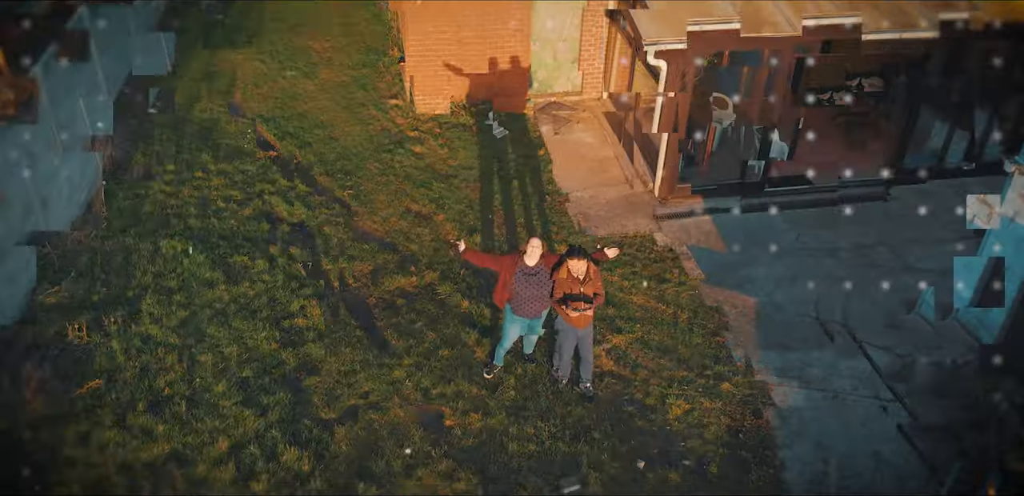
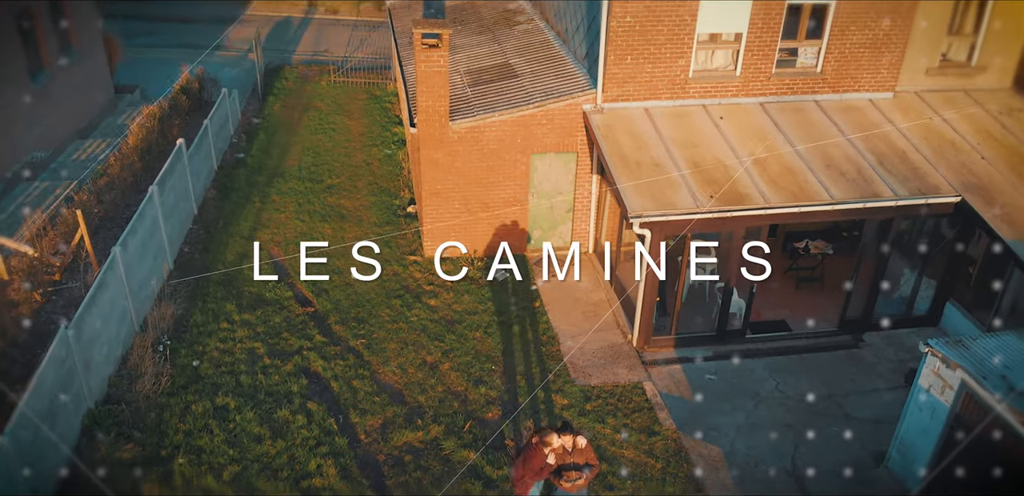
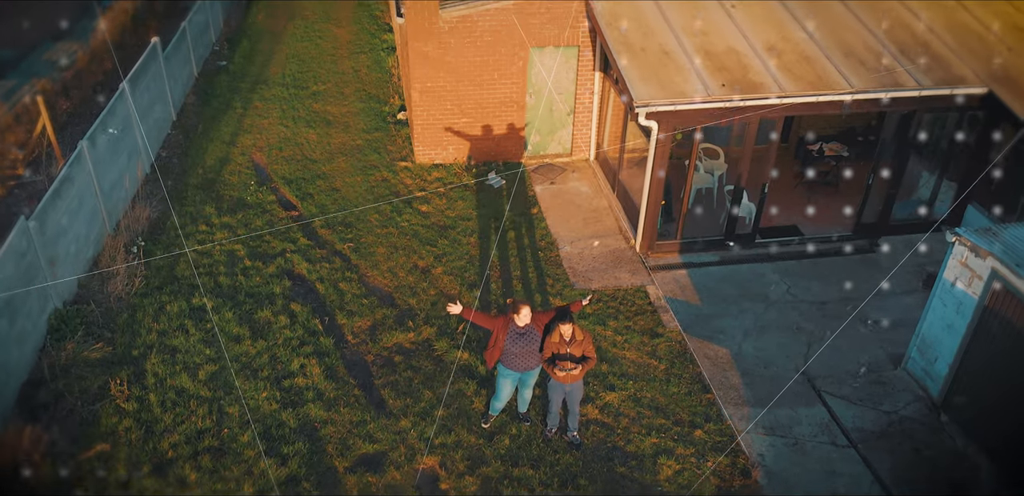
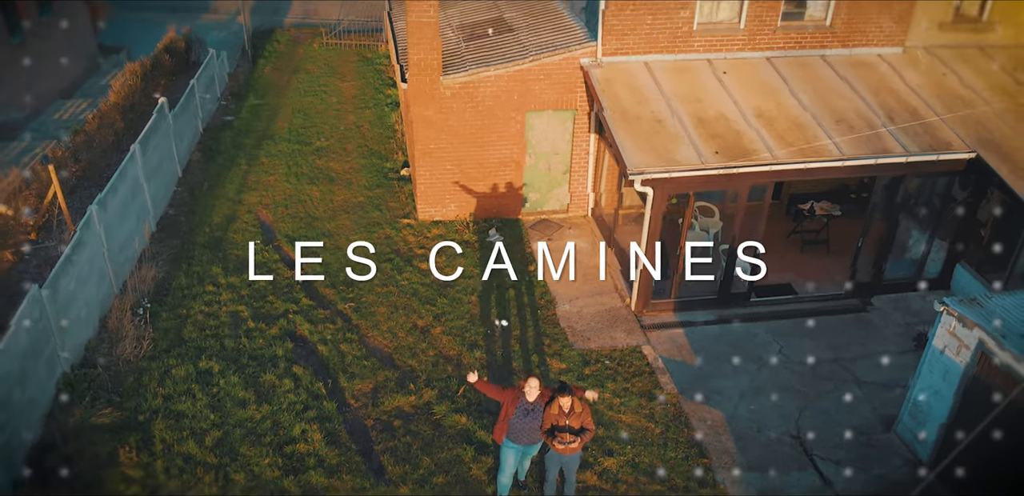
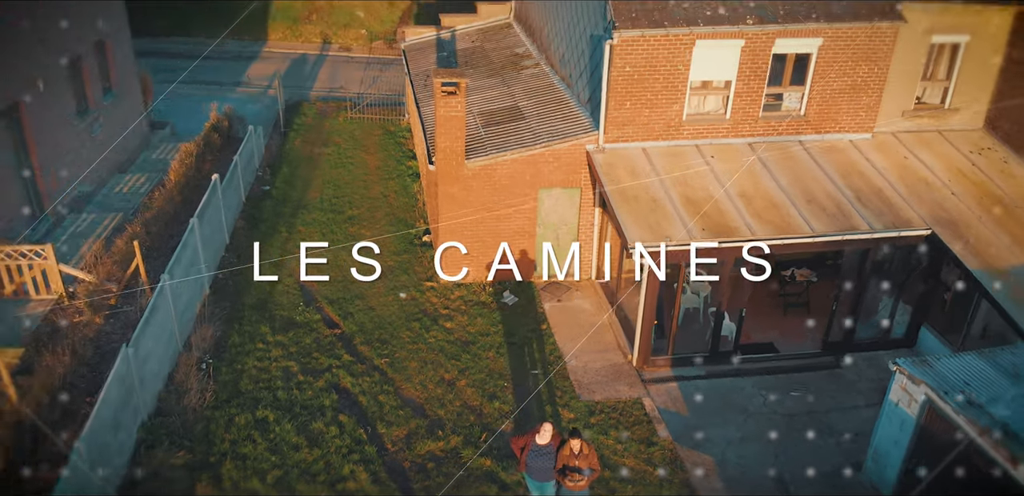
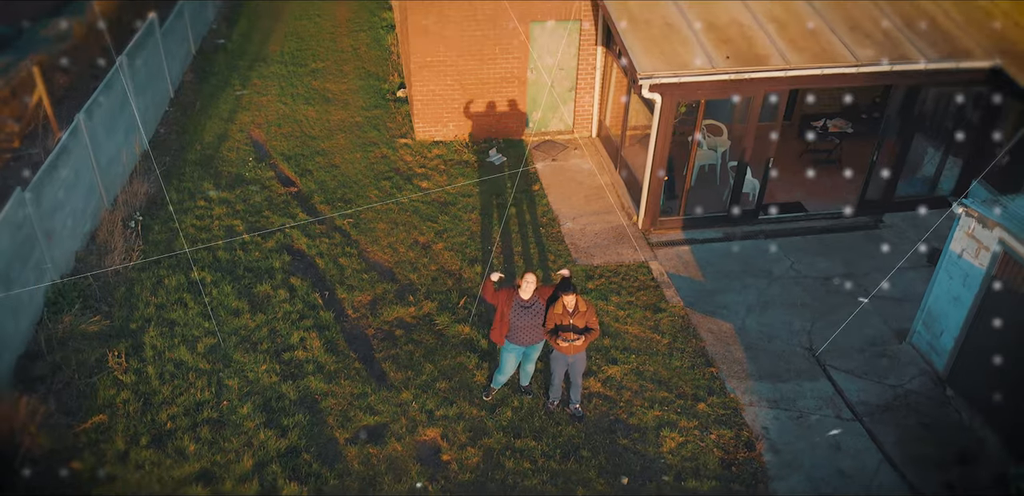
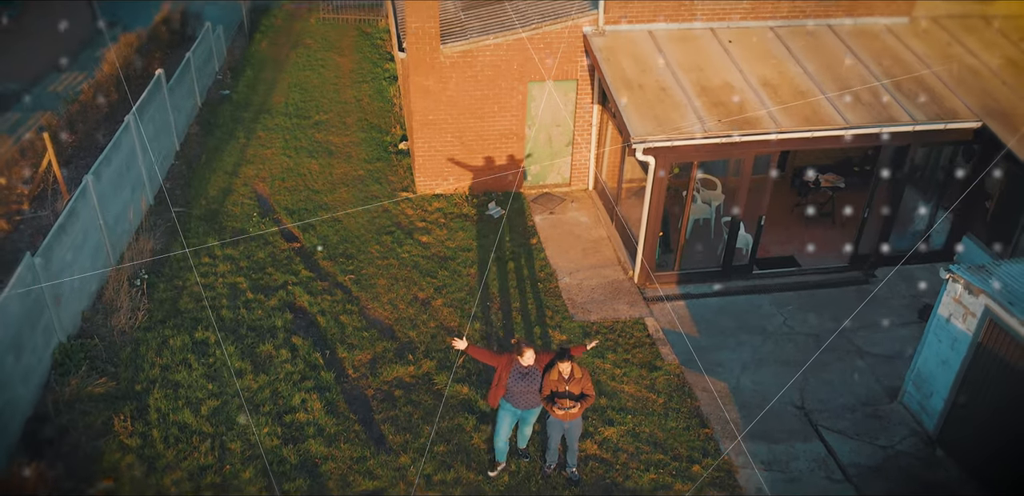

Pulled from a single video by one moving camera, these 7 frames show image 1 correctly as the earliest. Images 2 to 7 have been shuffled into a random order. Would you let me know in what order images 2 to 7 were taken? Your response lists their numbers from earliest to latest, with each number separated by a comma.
6, 3, 7, 4, 2, 5
